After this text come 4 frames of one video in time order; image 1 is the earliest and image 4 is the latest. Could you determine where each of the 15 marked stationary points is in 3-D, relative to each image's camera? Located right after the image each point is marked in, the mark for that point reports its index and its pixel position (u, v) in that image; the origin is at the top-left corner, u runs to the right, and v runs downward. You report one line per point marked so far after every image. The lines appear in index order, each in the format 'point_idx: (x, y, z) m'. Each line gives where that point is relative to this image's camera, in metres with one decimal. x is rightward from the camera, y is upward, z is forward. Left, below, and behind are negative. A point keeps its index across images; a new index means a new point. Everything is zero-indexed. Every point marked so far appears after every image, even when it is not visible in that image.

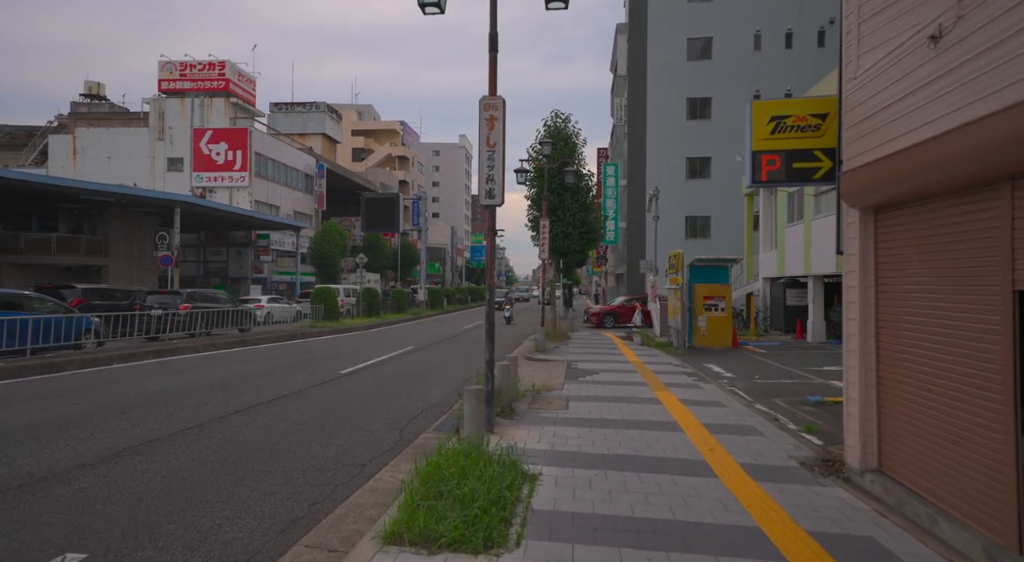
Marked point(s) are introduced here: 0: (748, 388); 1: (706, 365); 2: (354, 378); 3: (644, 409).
0: (+4.6, -2.1, +12.6) m
1: (+4.9, -2.1, +16.5) m
2: (-3.5, -2.1, +15.0) m
3: (+2.1, -2.0, +10.4) m
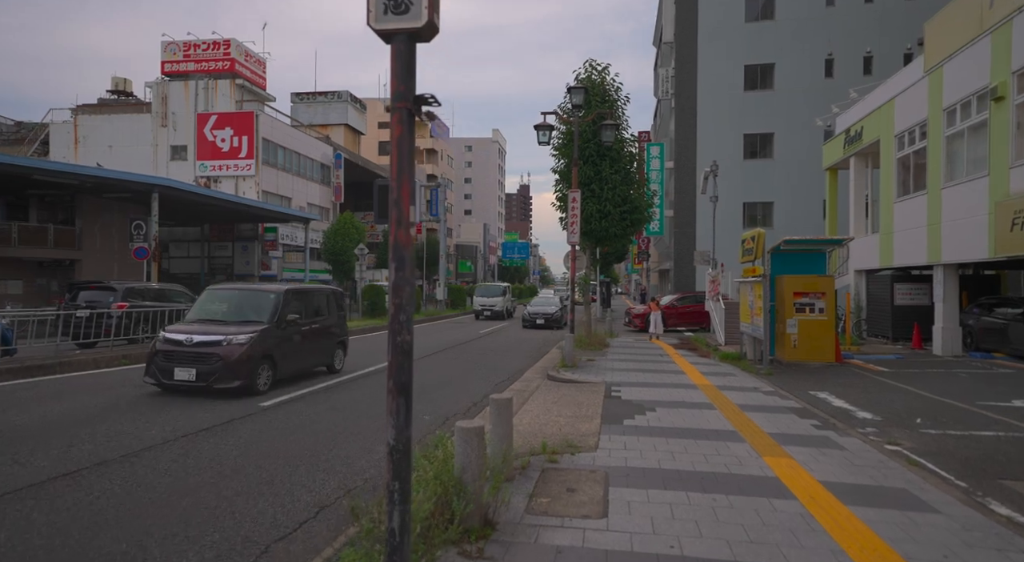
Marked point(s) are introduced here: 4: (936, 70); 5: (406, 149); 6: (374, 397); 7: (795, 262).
0: (+4.5, -1.8, +7.2) m
1: (+5.1, -1.9, +11.1) m
2: (-3.3, -1.9, +10.0) m
3: (+1.9, -1.8, +5.1) m
4: (+10.5, +5.2, +16.2) m
5: (-0.5, +0.6, +3.1) m
6: (-2.3, -2.0, +10.9) m
7: (+6.7, +0.4, +15.6) m
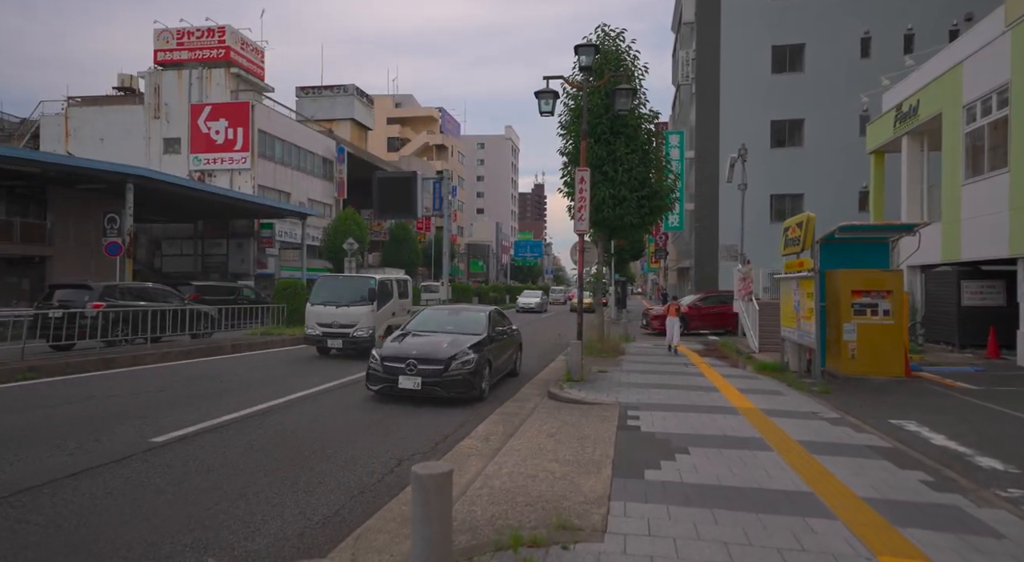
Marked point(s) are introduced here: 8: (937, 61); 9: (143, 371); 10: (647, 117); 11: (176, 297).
0: (+4.3, -1.7, +4.5) m
1: (+4.9, -1.8, +8.4) m
2: (-3.5, -1.8, +7.5) m
3: (+1.6, -1.7, +2.5) m
4: (+10.4, +5.3, +13.4) m
5: (-0.9, +0.7, +0.6) m
6: (-2.5, -1.9, +8.4) m
7: (+6.6, +0.5, +12.9) m
8: (+11.3, +5.8, +17.4) m
9: (-7.7, -1.9, +13.6) m
10: (+3.5, +4.3, +16.9) m
11: (-10.6, -0.4, +19.4) m
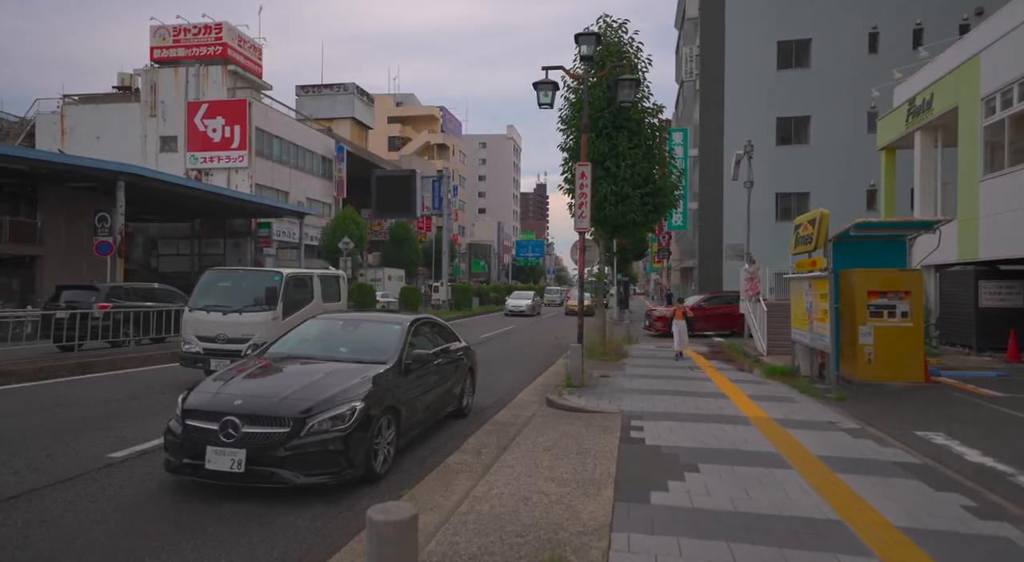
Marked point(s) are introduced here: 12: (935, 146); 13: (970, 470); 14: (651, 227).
0: (+4.2, -1.7, +3.9) m
1: (+4.8, -1.8, +7.7) m
2: (-3.6, -1.8, +6.9) m
3: (+1.5, -1.7, +1.8) m
4: (+10.4, +5.3, +12.8) m
5: (-1.0, +0.7, 0.0) m
6: (-2.6, -1.9, +7.8) m
7: (+6.6, +0.5, +12.2) m
8: (+11.2, +5.8, +16.7) m
9: (-7.8, -1.9, +13.0) m
10: (+3.4, +4.2, +16.3) m
11: (-10.6, -0.4, +18.9) m
12: (+12.0, +3.9, +18.7) m
13: (+4.4, -1.8, +6.3) m
14: (+3.6, +1.4, +16.9) m
